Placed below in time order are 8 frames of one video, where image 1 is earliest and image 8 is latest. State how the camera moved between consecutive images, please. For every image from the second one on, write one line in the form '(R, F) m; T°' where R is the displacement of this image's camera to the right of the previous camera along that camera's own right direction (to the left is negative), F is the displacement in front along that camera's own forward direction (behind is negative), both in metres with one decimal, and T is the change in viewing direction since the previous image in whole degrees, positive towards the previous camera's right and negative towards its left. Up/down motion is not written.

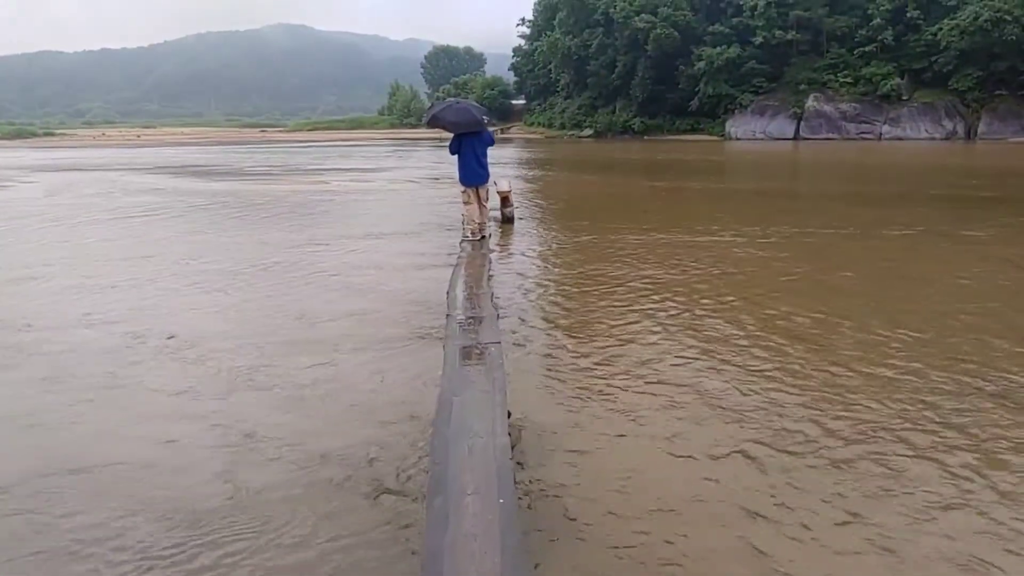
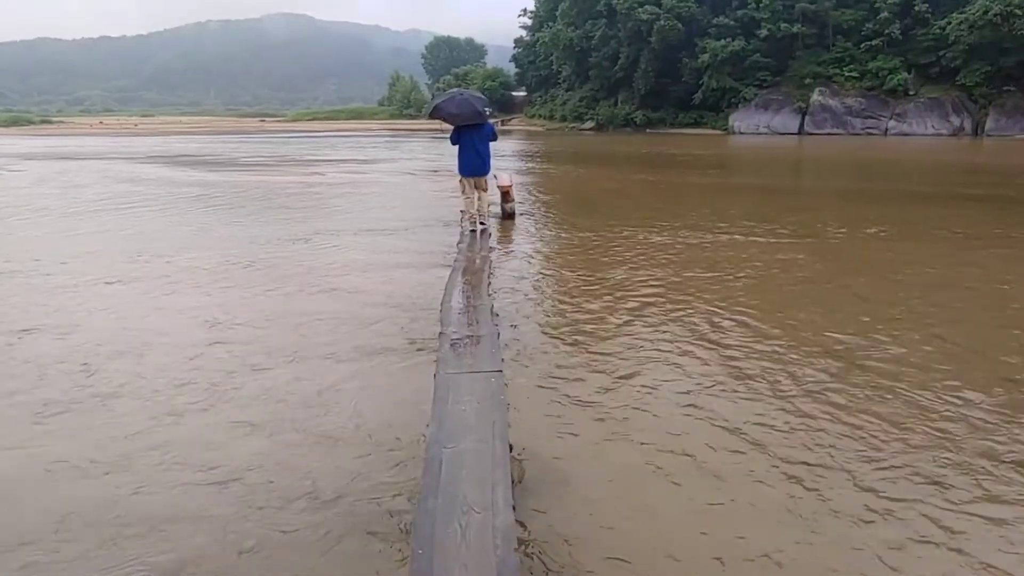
(0.0, +0.4) m; 0°
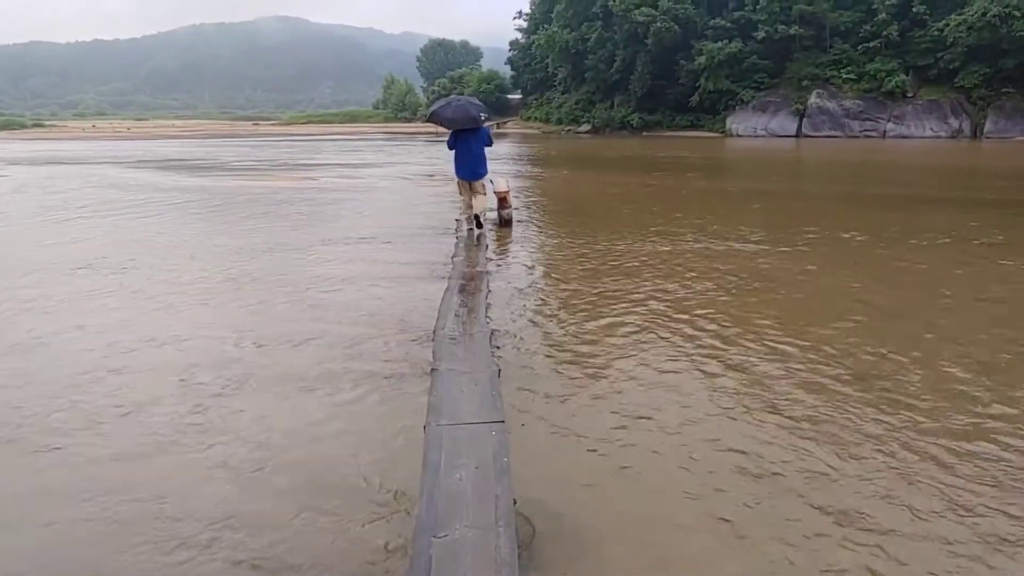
(0.0, +0.4) m; 0°
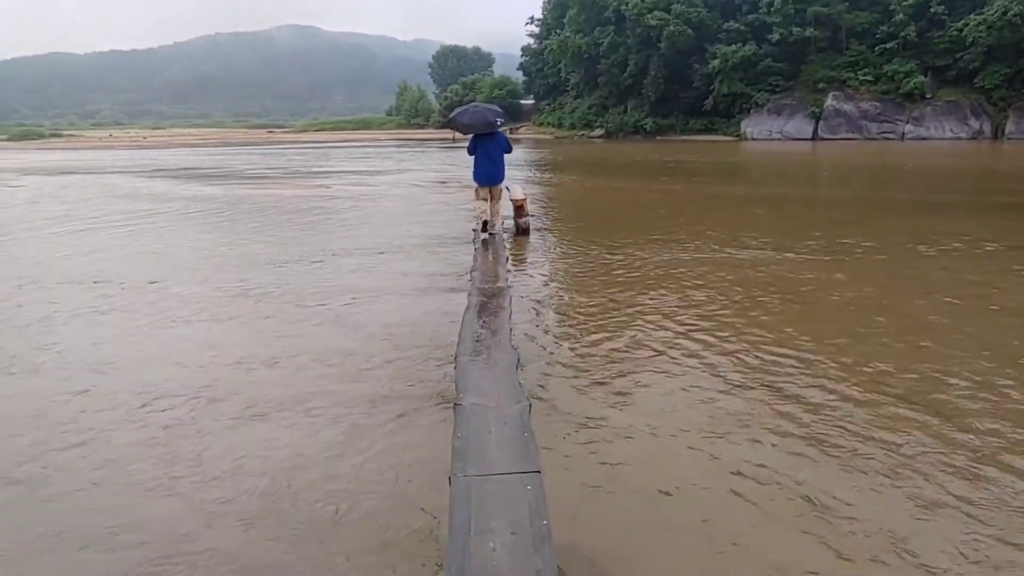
(-0.1, +0.2) m; -1°
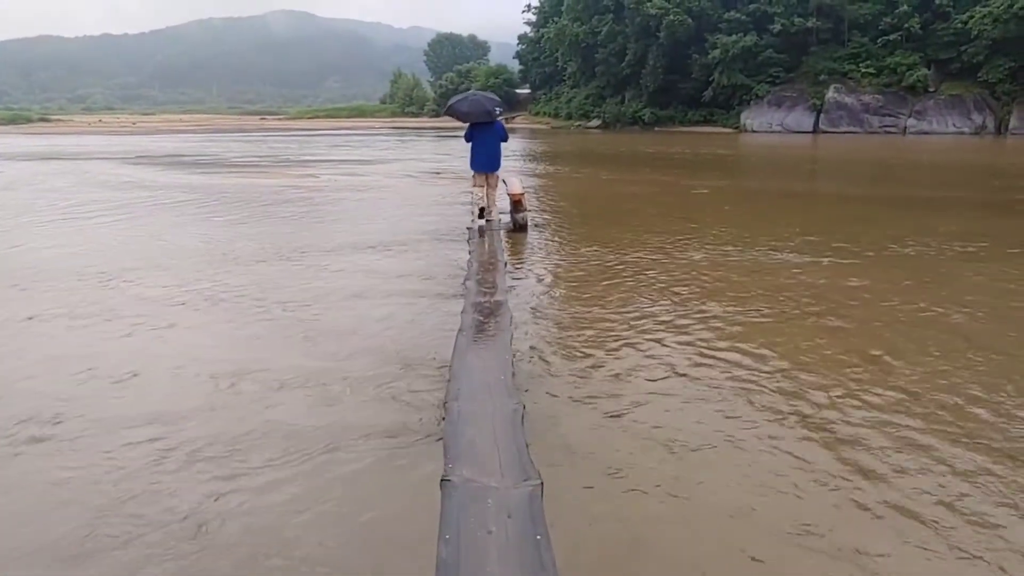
(0.0, +0.6) m; +1°
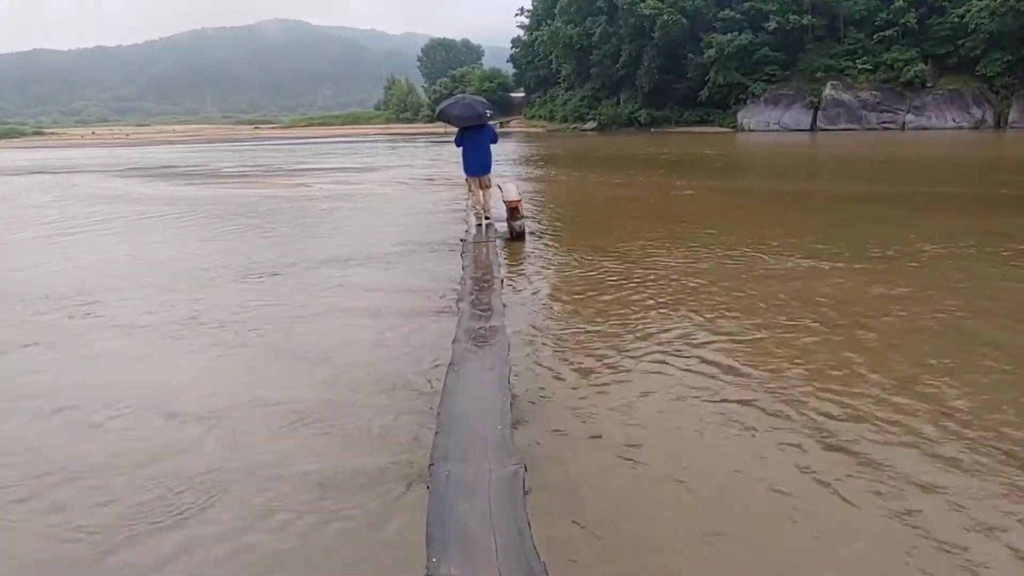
(0.0, +0.4) m; 0°
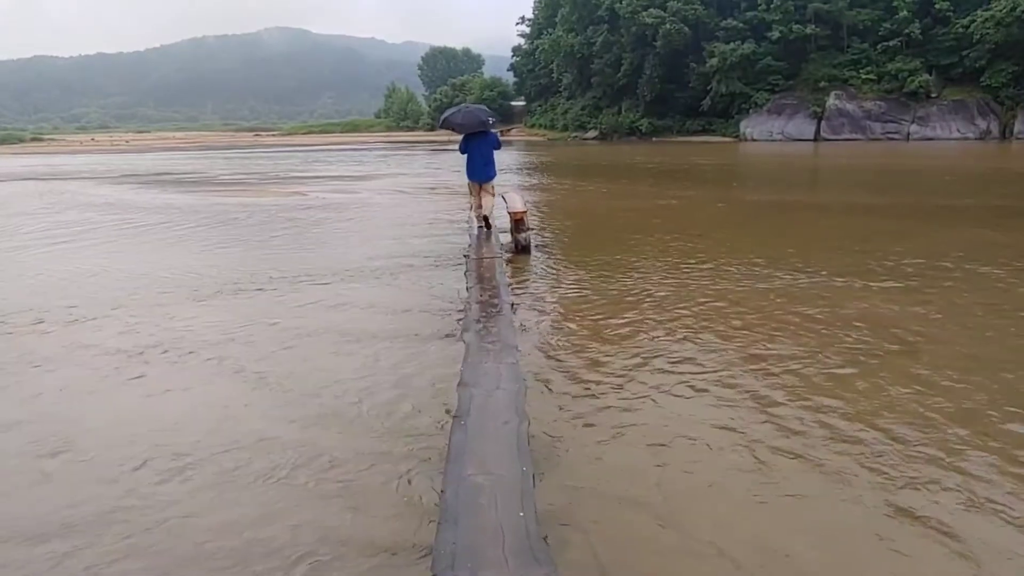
(-0.1, +0.4) m; 0°
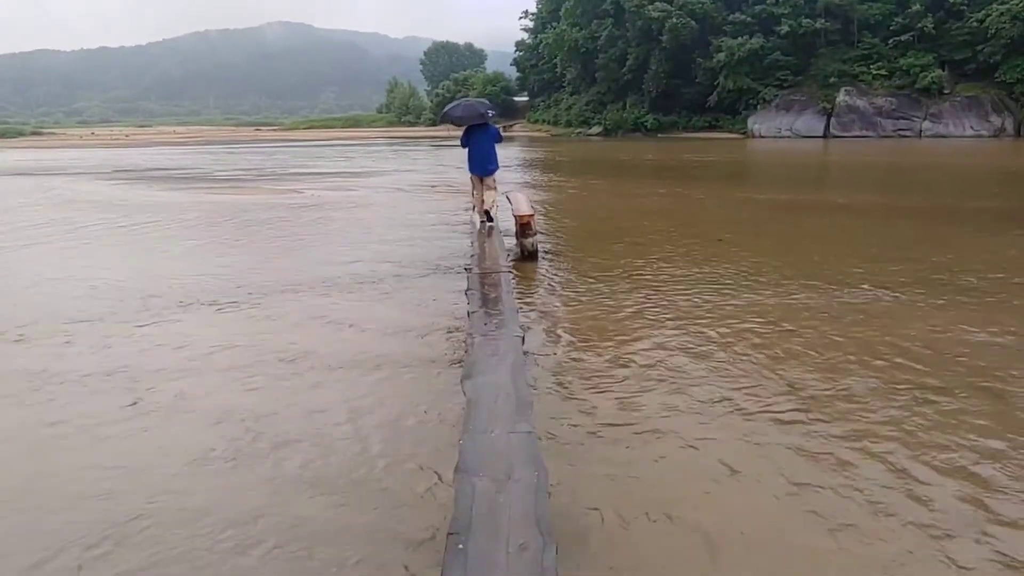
(0.0, +0.6) m; 0°
